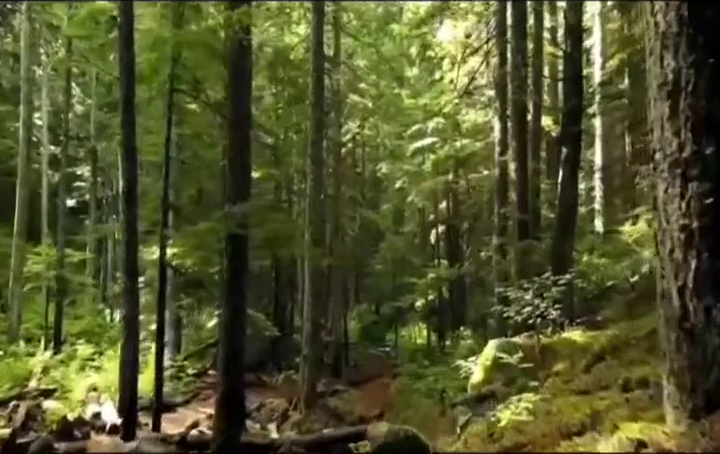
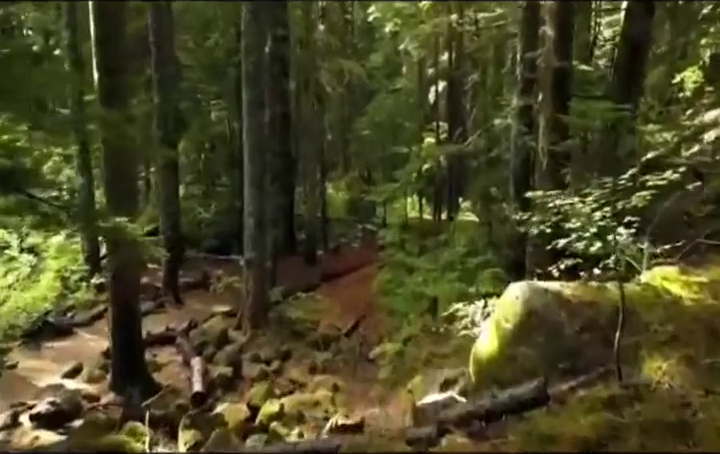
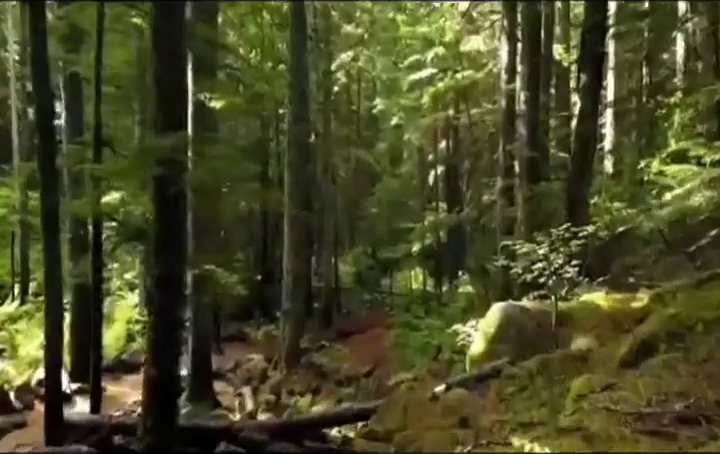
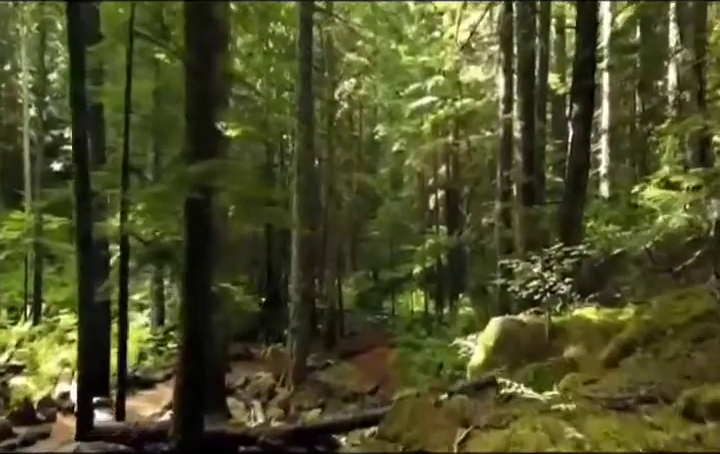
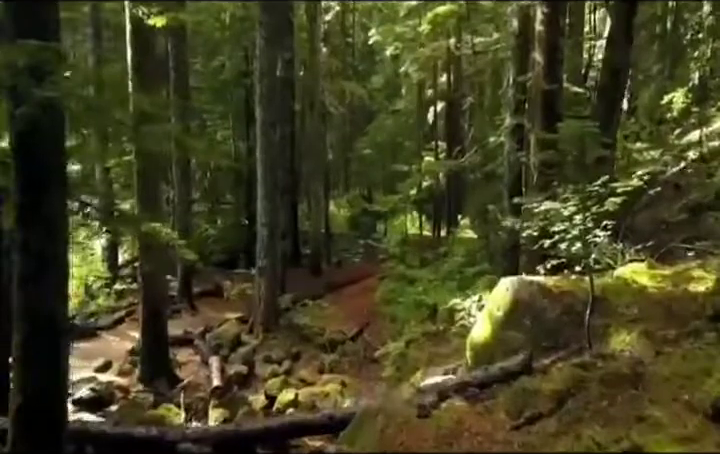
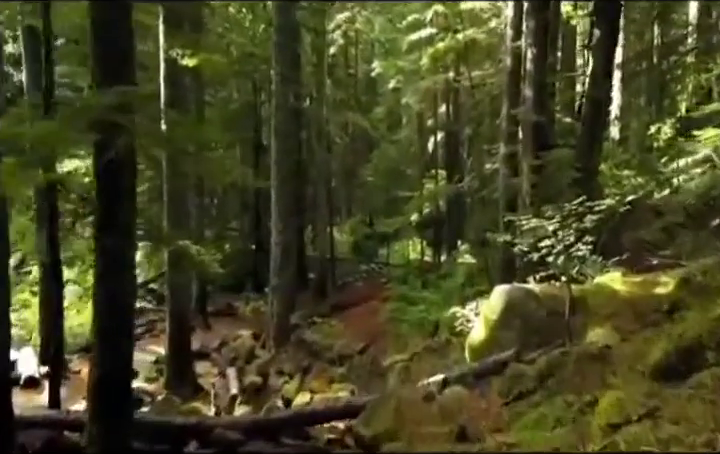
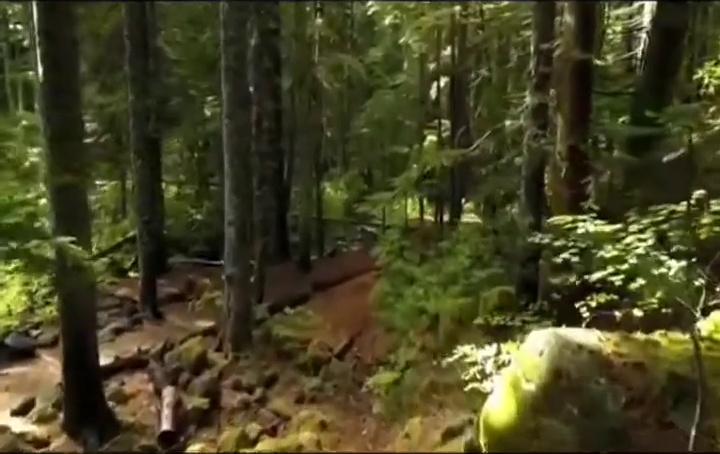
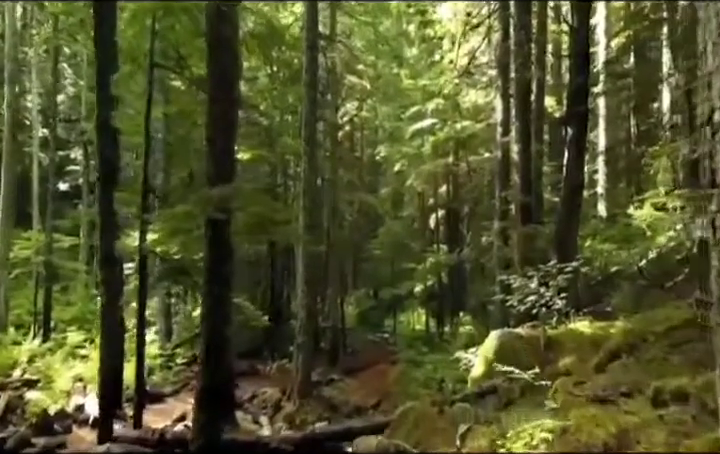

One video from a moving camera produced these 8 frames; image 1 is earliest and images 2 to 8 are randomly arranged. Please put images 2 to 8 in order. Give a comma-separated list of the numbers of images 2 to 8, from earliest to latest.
8, 4, 3, 6, 5, 2, 7
